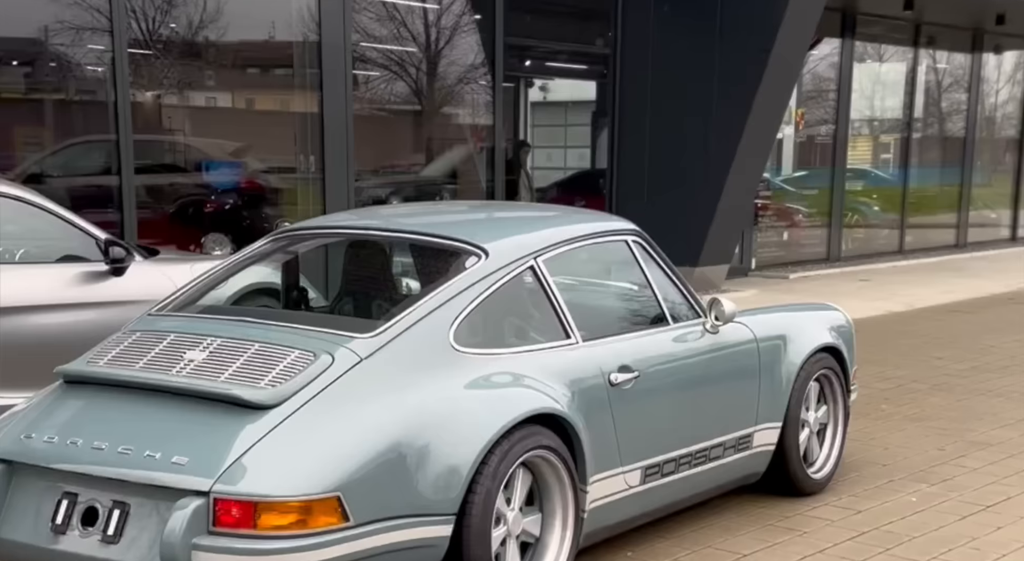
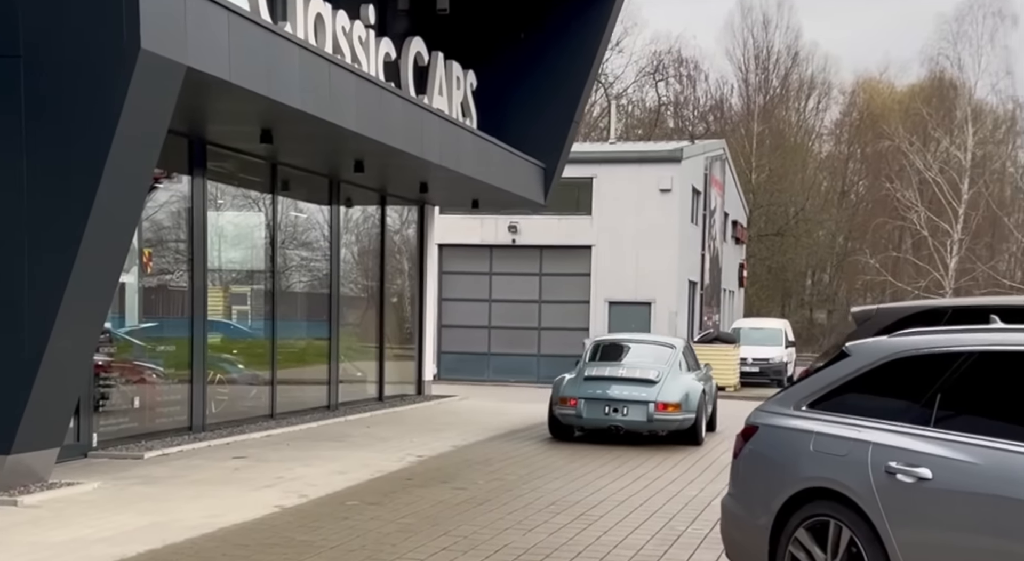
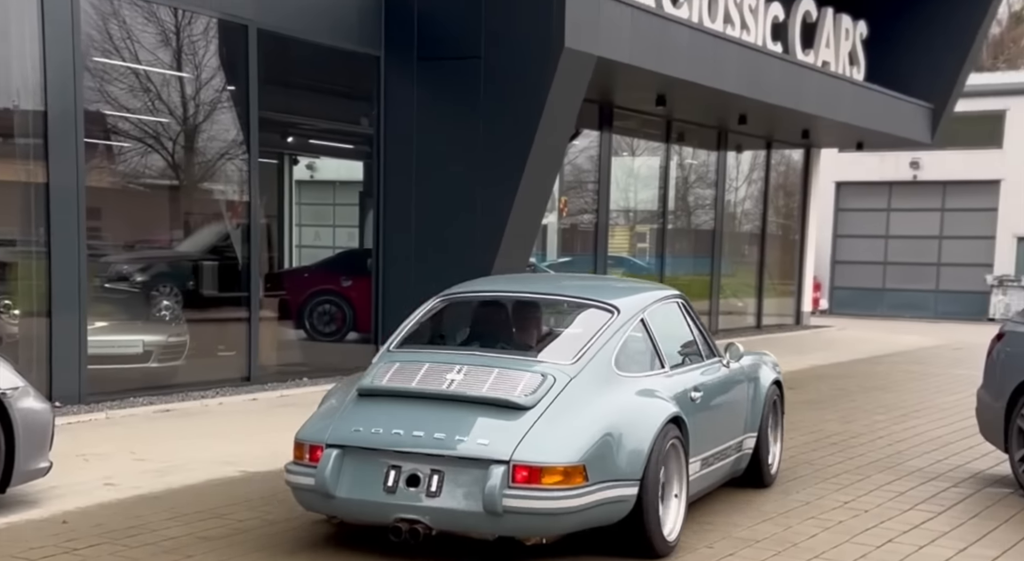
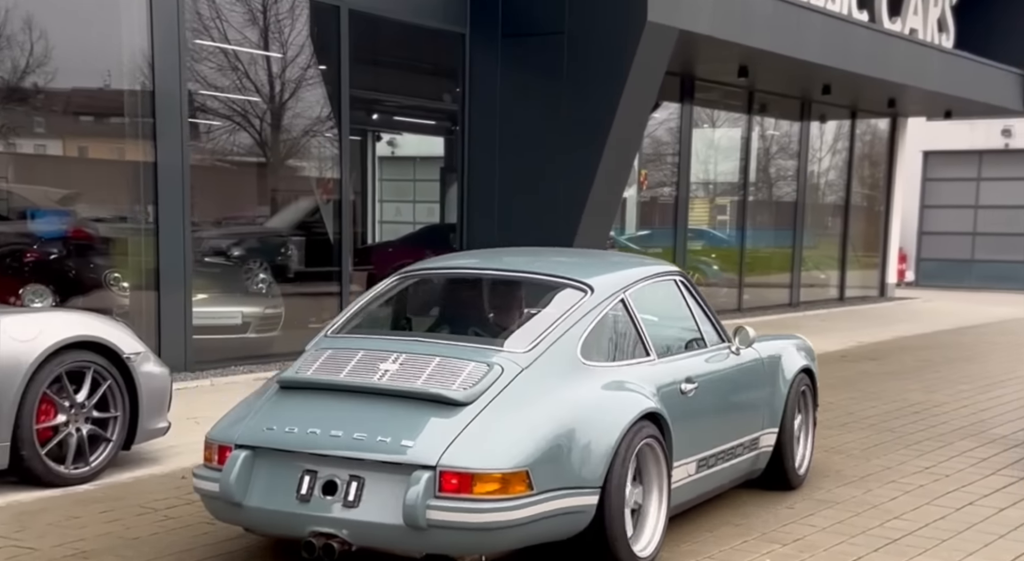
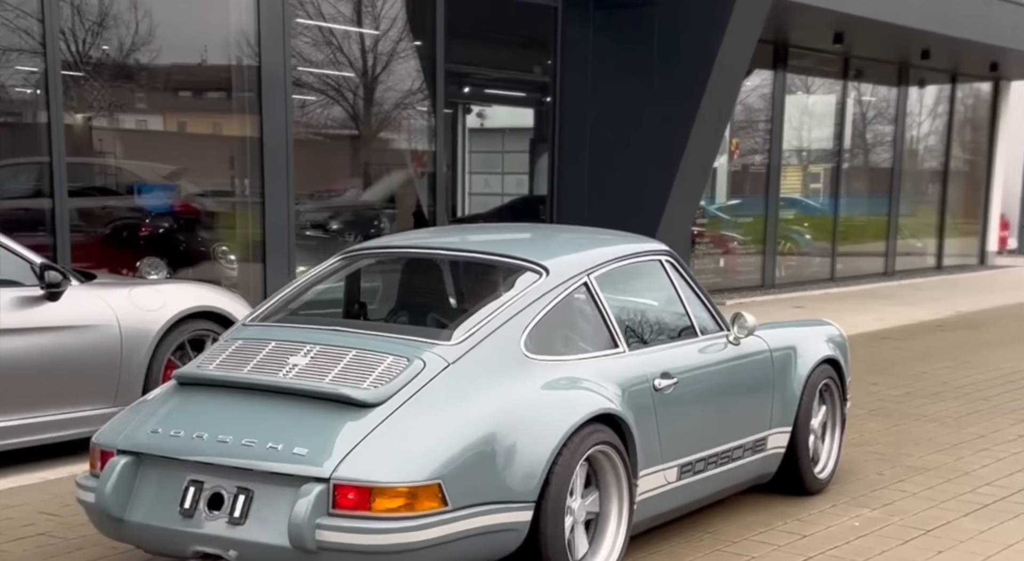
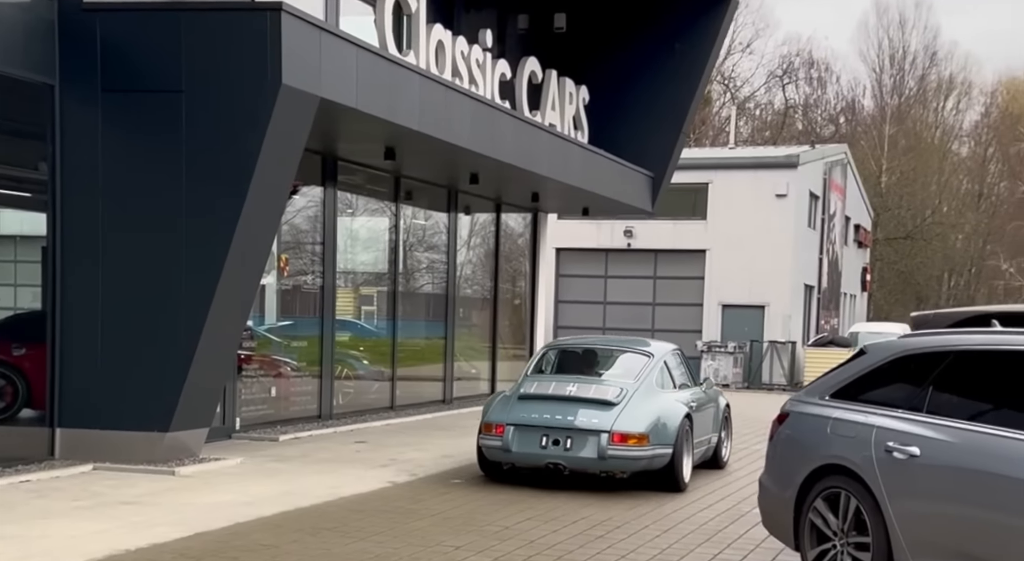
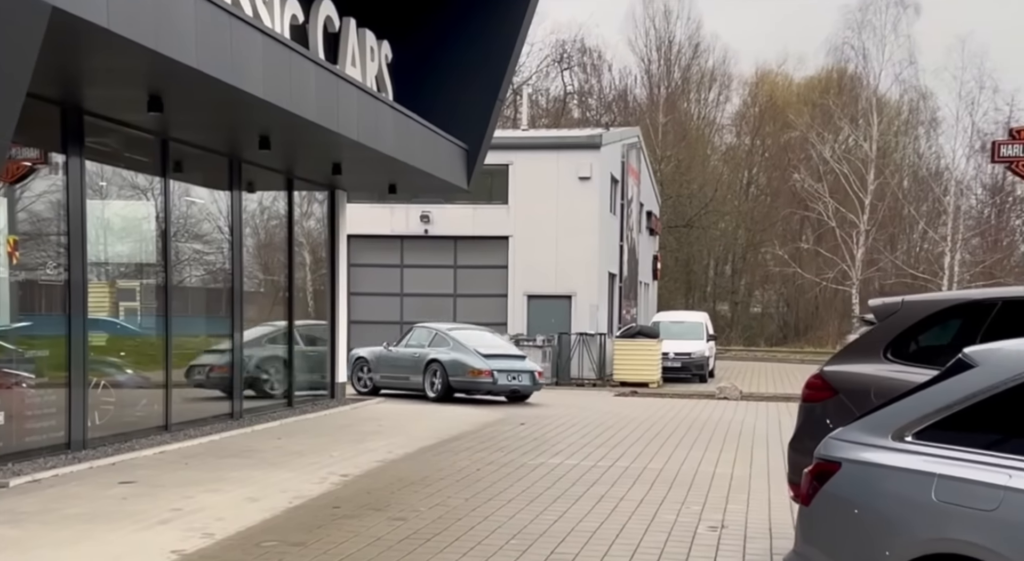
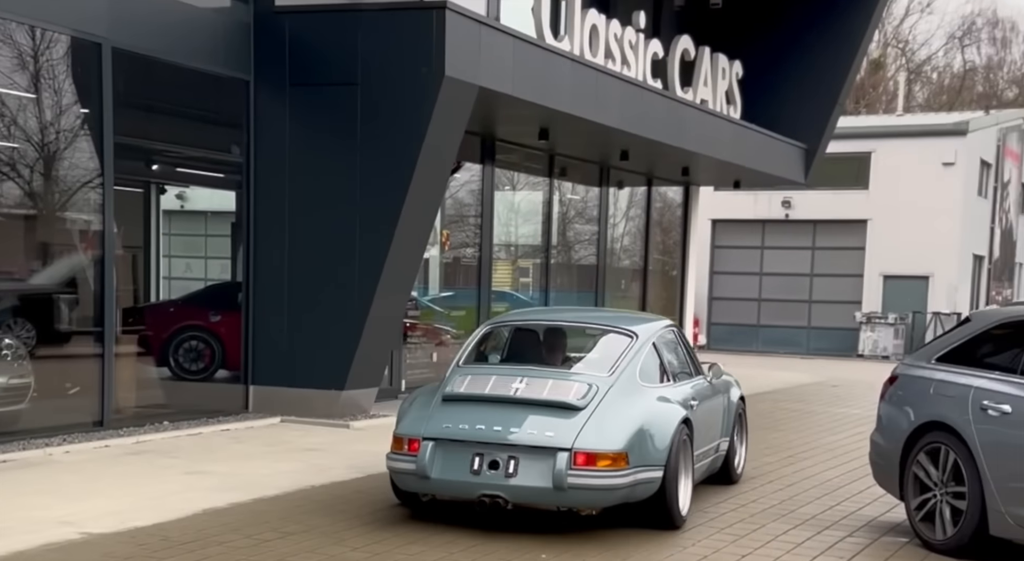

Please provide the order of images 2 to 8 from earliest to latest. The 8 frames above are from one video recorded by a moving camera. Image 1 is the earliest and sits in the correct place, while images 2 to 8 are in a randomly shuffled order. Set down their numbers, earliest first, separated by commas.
5, 4, 3, 8, 6, 2, 7
